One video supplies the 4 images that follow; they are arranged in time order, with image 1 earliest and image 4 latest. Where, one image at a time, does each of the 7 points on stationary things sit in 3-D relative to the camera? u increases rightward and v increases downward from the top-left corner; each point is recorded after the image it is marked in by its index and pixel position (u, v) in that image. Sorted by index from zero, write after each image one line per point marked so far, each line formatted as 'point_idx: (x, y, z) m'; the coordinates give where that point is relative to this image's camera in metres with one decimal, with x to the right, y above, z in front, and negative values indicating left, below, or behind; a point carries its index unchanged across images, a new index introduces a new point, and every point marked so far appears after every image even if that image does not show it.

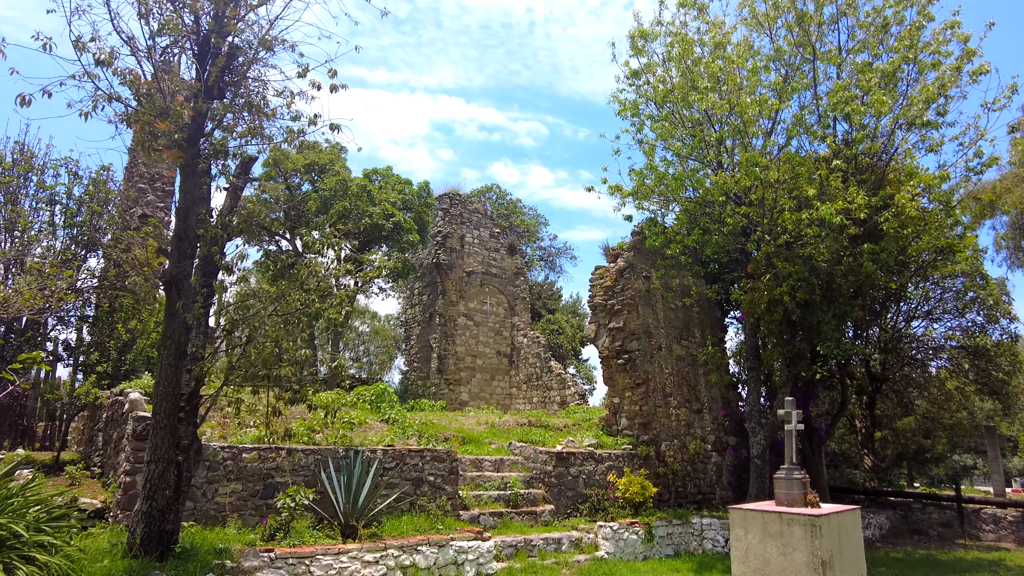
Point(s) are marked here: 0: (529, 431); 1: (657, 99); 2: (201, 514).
0: (+0.3, -2.7, +12.4) m
1: (+2.8, +3.6, +12.2) m
2: (-3.5, -2.5, +7.2) m
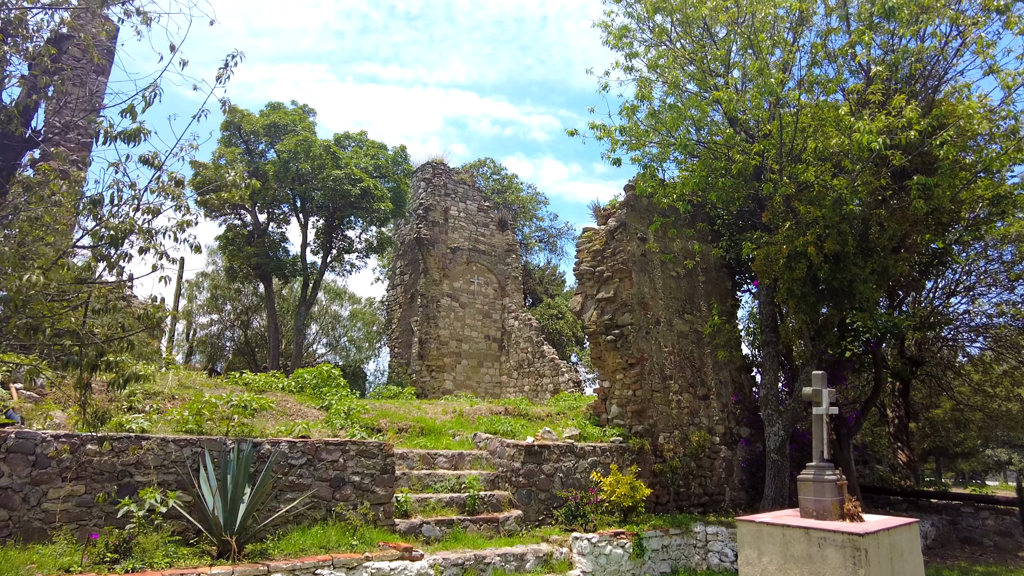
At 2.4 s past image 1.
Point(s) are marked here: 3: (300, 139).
0: (-0.2, -2.1, +10.4) m
1: (+2.2, +4.2, +10.2) m
2: (-4.1, -2.0, +5.4) m
3: (-5.5, +3.9, +16.4) m
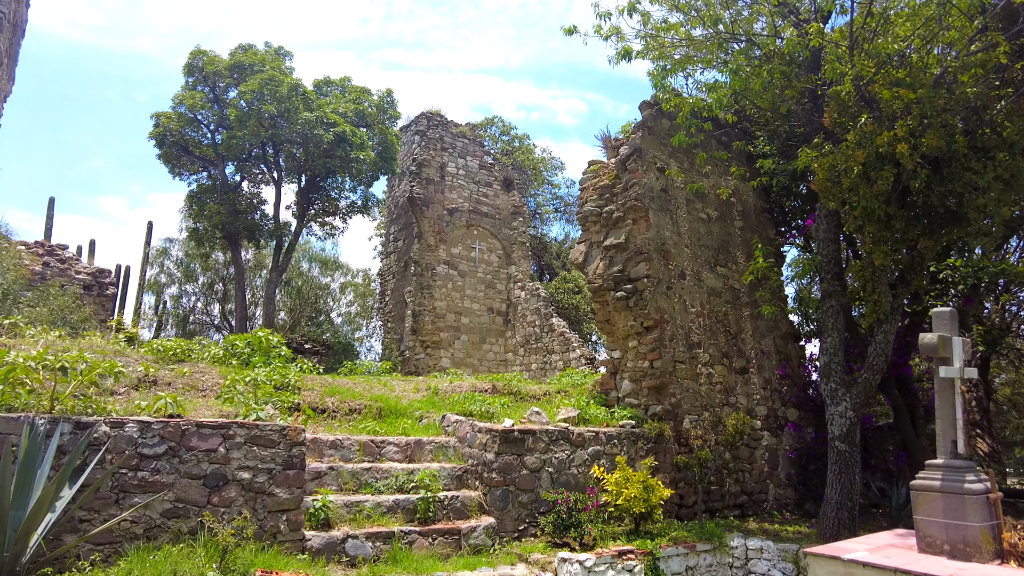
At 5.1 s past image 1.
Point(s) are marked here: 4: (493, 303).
0: (-0.4, -1.4, +8.3) m
1: (+1.9, +4.9, +7.8) m
2: (-4.5, -1.4, +3.4) m
3: (-5.5, +4.7, +14.3) m
4: (-0.5, -0.4, +17.2) m
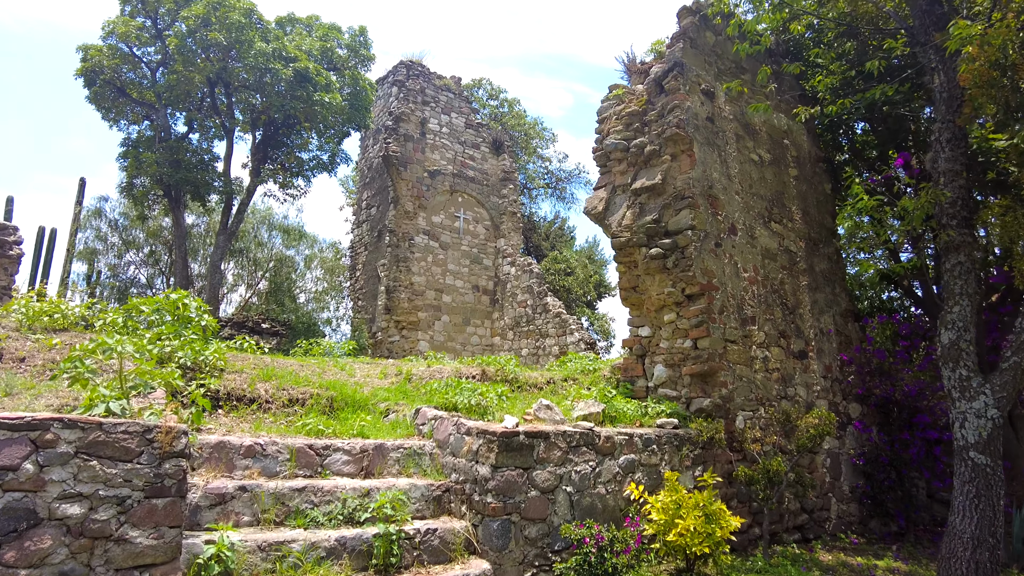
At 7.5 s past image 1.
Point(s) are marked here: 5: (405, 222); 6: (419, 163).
0: (-0.5, -0.9, +6.2) m
1: (+2.0, +5.4, +5.7) m
2: (-4.4, -0.9, +1.2) m
3: (-5.6, +5.3, +12.1) m
4: (-0.8, +0.2, +15.2) m
5: (-2.4, +1.5, +14.3) m
6: (-2.1, +2.8, +14.7) m
